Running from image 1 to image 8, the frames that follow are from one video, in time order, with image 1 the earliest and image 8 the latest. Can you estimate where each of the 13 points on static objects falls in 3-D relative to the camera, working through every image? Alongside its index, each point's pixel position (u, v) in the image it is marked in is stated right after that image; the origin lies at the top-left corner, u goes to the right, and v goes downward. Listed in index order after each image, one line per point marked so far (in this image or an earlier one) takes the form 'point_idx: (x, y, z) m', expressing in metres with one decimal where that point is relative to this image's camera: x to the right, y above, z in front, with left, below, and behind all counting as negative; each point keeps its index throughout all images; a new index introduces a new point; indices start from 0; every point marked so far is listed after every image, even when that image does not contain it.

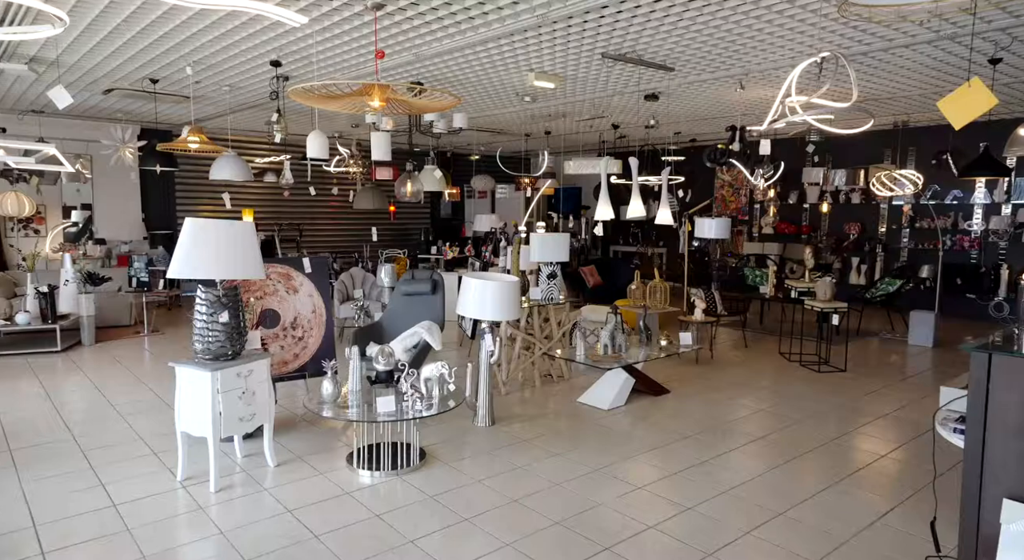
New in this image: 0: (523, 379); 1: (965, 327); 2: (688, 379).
0: (+0.1, -0.9, +6.0) m
1: (+6.1, -0.6, +9.3) m
2: (+1.6, -0.9, +6.4) m
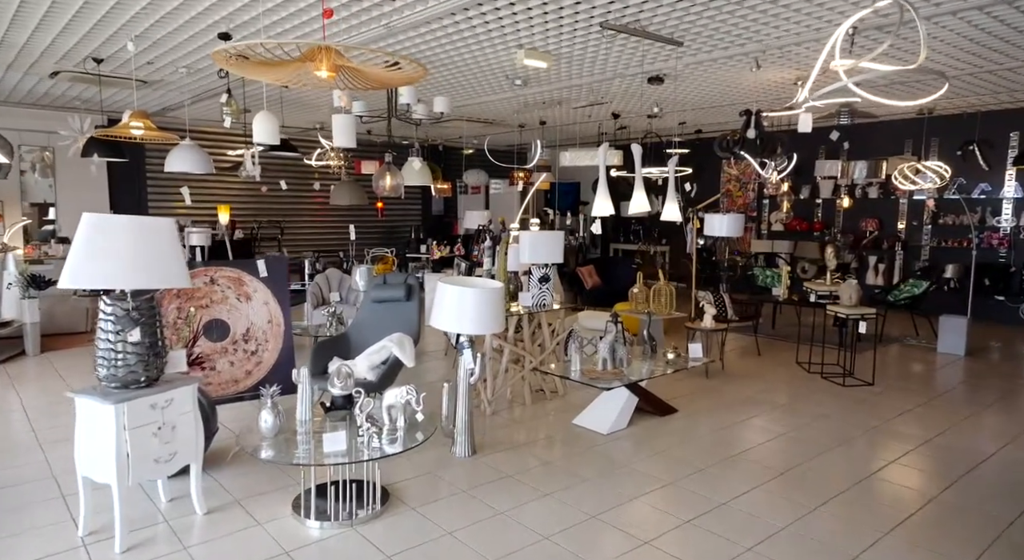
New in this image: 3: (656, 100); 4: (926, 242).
0: (0.0, -0.9, +5.4) m
1: (+6.0, -0.7, +8.6) m
2: (+1.5, -1.0, +5.7) m
3: (+1.7, +2.1, +8.0) m
4: (+5.8, +0.5, +9.6) m
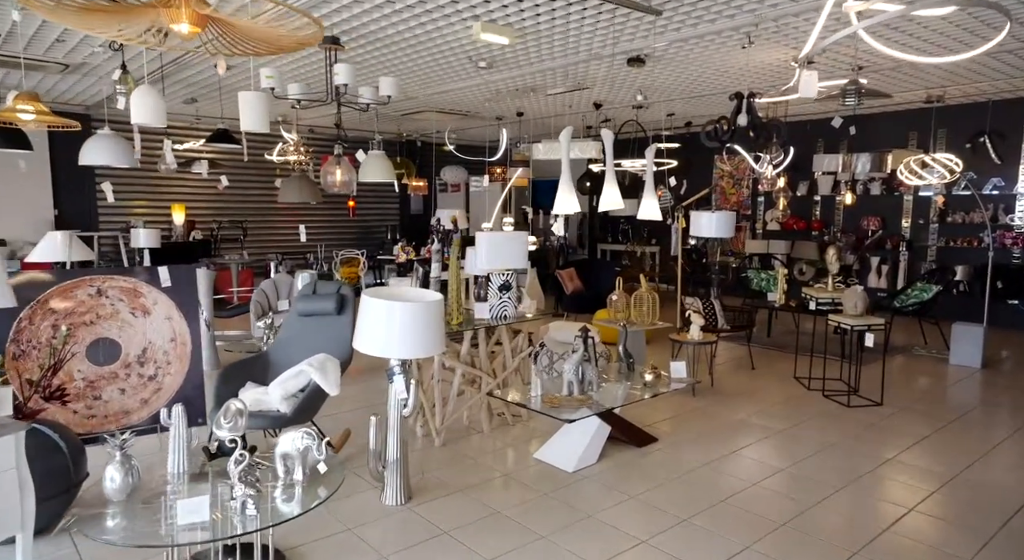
0: (-0.3, -1.0, +4.6) m
1: (+5.7, -0.7, +7.9) m
2: (+1.2, -1.0, +5.0) m
3: (+1.4, +2.1, +7.3) m
4: (+5.4, +0.5, +8.9) m
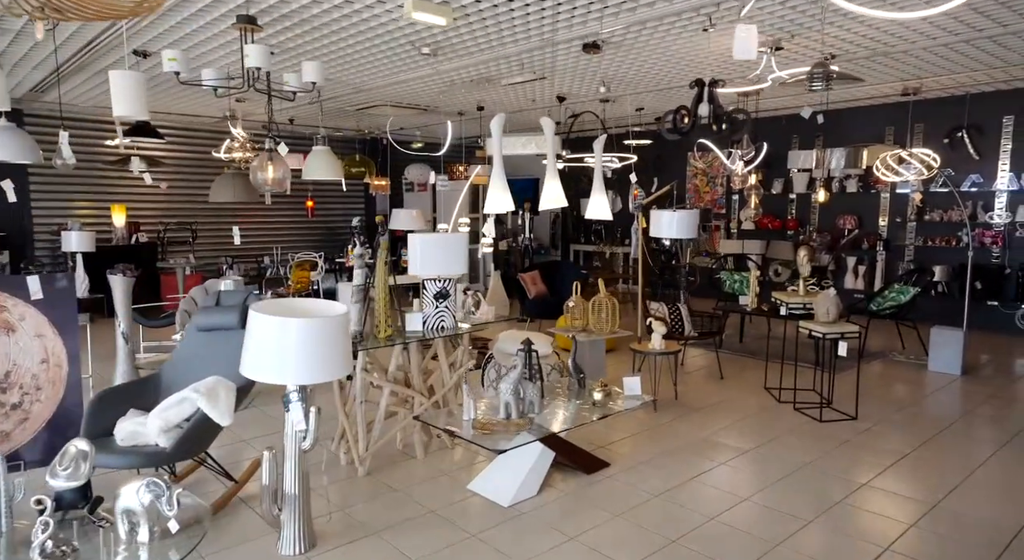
0: (-0.7, -1.0, +4.2) m
1: (+5.3, -0.7, +7.6) m
2: (+0.9, -1.1, +4.5) m
3: (+0.9, +2.0, +6.9) m
4: (+5.0, +0.5, +8.5) m
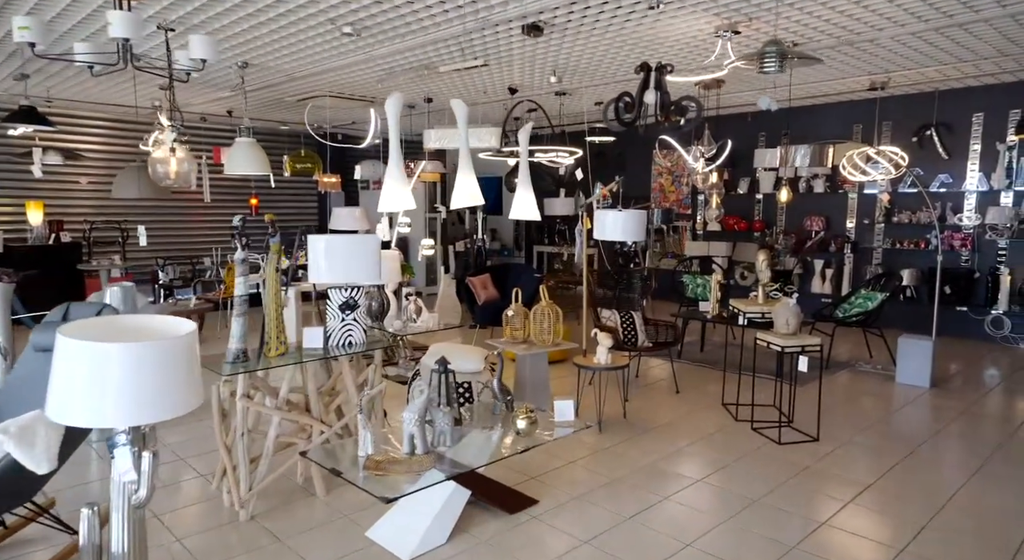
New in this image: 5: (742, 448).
0: (-1.1, -1.1, +3.6) m
1: (+4.7, -0.7, +7.2) m
2: (+0.4, -1.1, +4.0) m
3: (+0.4, +2.0, +6.4) m
4: (+4.4, +0.4, +8.2) m
5: (+1.5, -1.1, +4.4) m
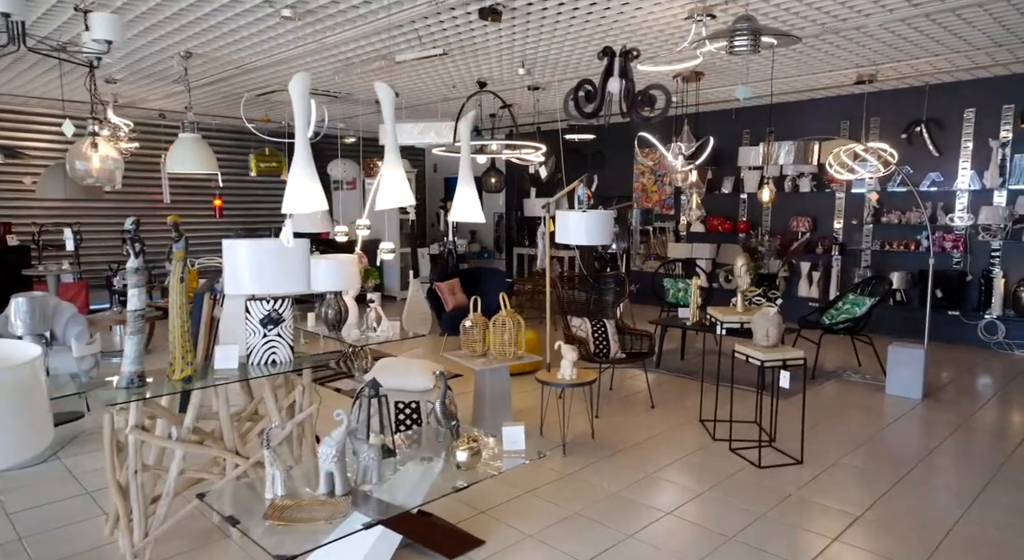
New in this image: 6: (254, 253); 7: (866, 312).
0: (-1.4, -1.1, +3.2) m
1: (+4.4, -0.8, +6.9) m
2: (+0.1, -1.1, +3.6) m
3: (+0.1, +1.9, +6.0) m
4: (+4.0, +0.4, +7.8) m
5: (+1.2, -1.1, +4.0) m
6: (-1.2, +0.1, +3.0) m
7: (+3.2, -0.3, +6.2) m
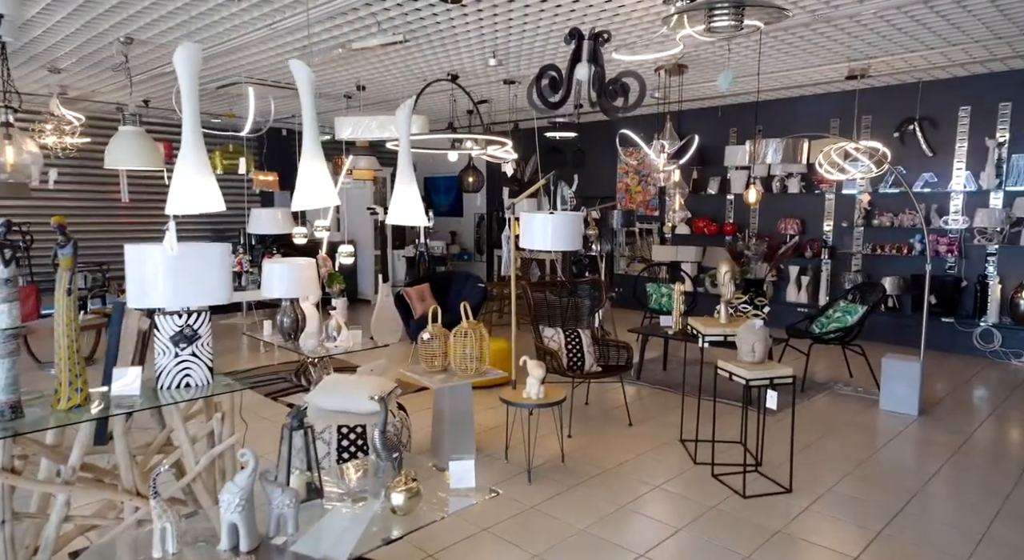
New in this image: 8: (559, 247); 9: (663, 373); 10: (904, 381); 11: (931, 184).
0: (-1.6, -1.2, +2.7) m
1: (+4.1, -0.8, +6.5) m
2: (-0.1, -1.2, +3.2) m
3: (-0.2, +1.9, +5.6) m
4: (+3.8, +0.3, +7.5) m
5: (+1.0, -1.2, +3.6) m
6: (-1.4, +0.1, +2.6) m
7: (+3.0, -0.3, +5.9) m
8: (+0.3, +0.2, +3.7) m
9: (+1.3, -0.8, +6.0) m
10: (+2.9, -0.7, +5.1) m
11: (+4.3, +1.0, +7.0) m
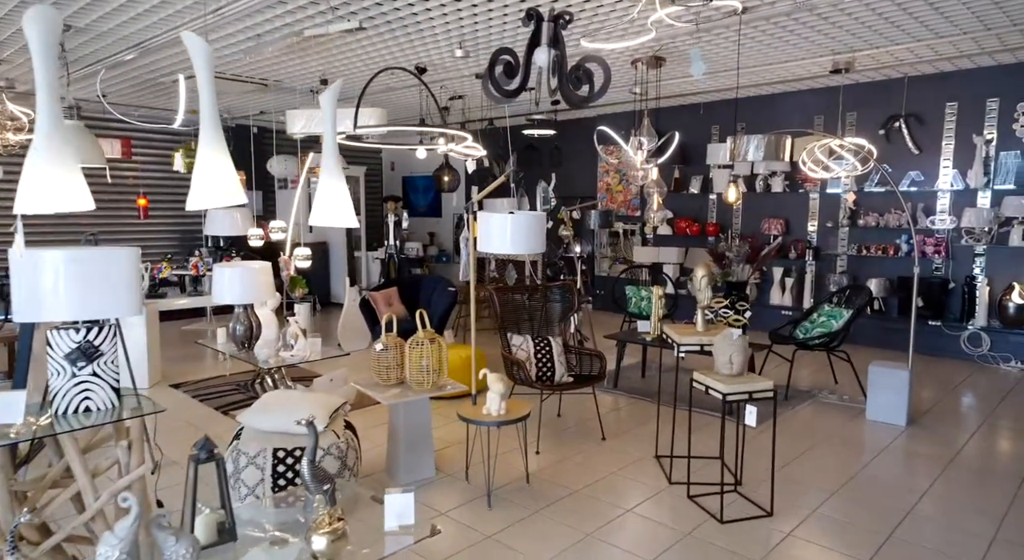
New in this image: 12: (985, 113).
0: (-1.8, -1.2, +2.4) m
1: (+3.9, -0.9, +6.3) m
2: (-0.3, -1.2, +2.9) m
3: (-0.4, +1.9, +5.2) m
4: (+3.5, +0.3, +7.2) m
5: (+0.8, -1.2, +3.3) m
6: (-1.6, 0.0, +2.3) m
7: (+2.7, -0.4, +5.6) m
8: (0.0, +0.1, +3.3) m
9: (+1.0, -0.8, +5.7) m
10: (+2.7, -0.8, +4.9) m
11: (+4.0, +1.0, +6.8) m
12: (+4.4, +1.6, +6.4) m
